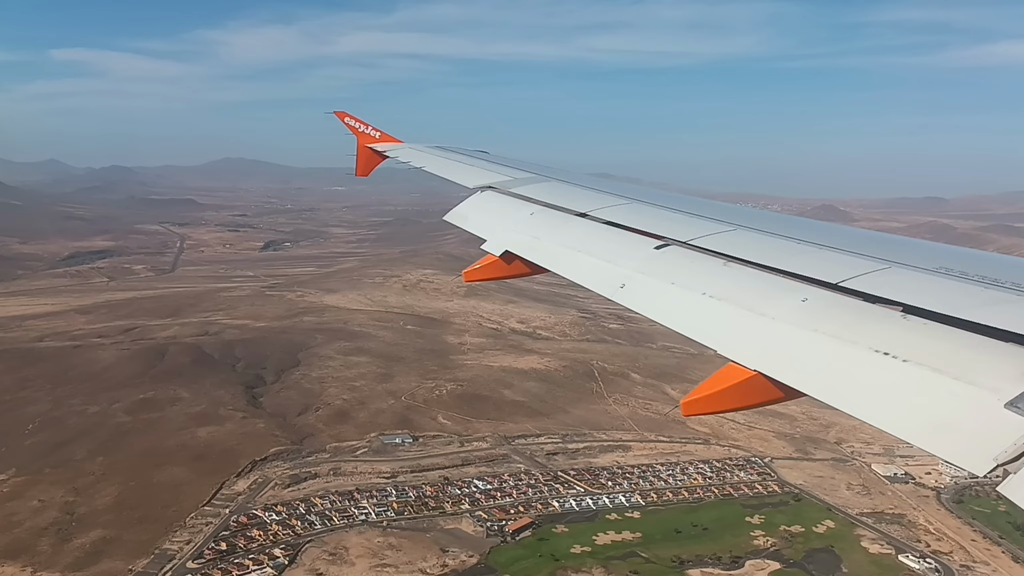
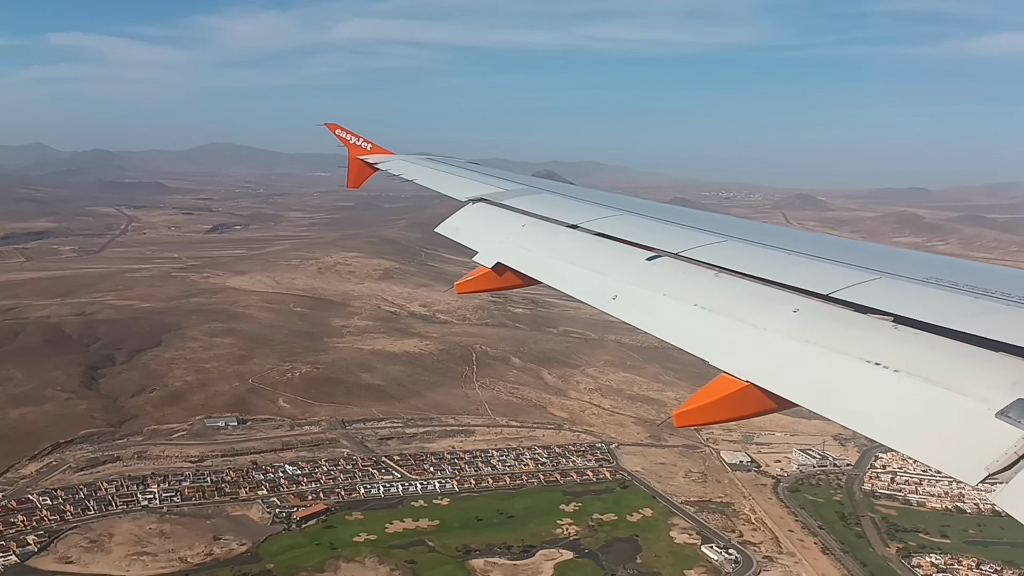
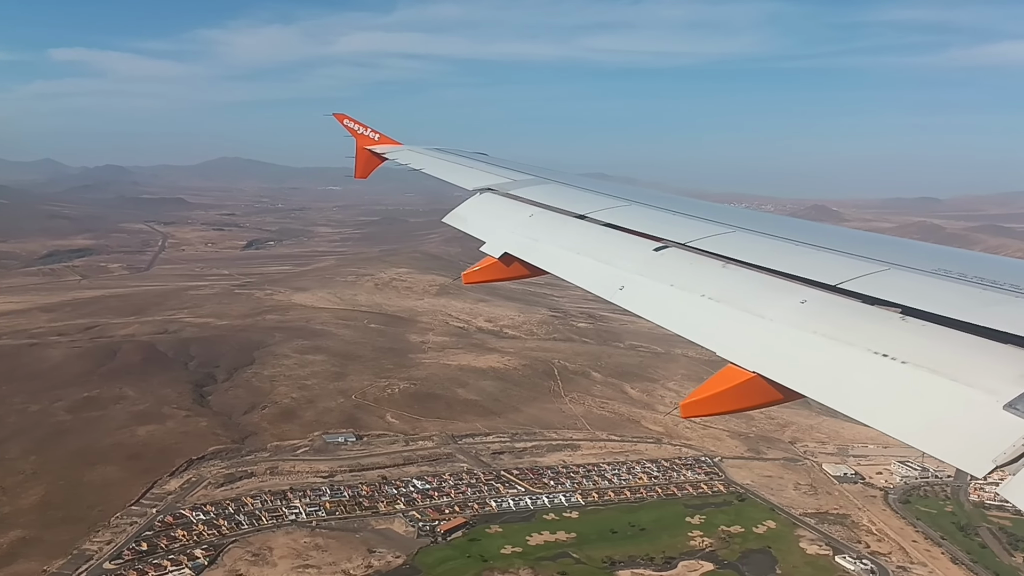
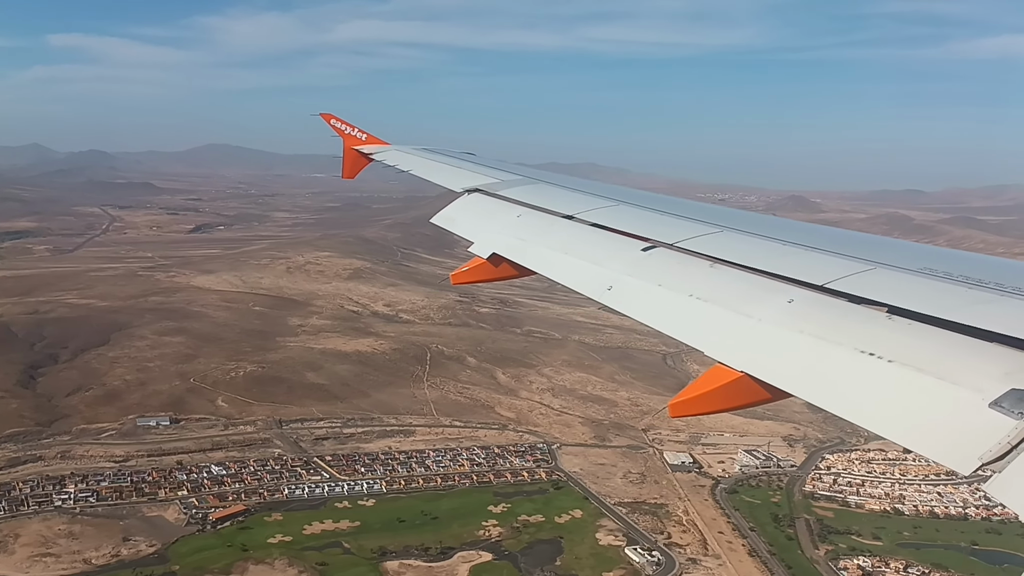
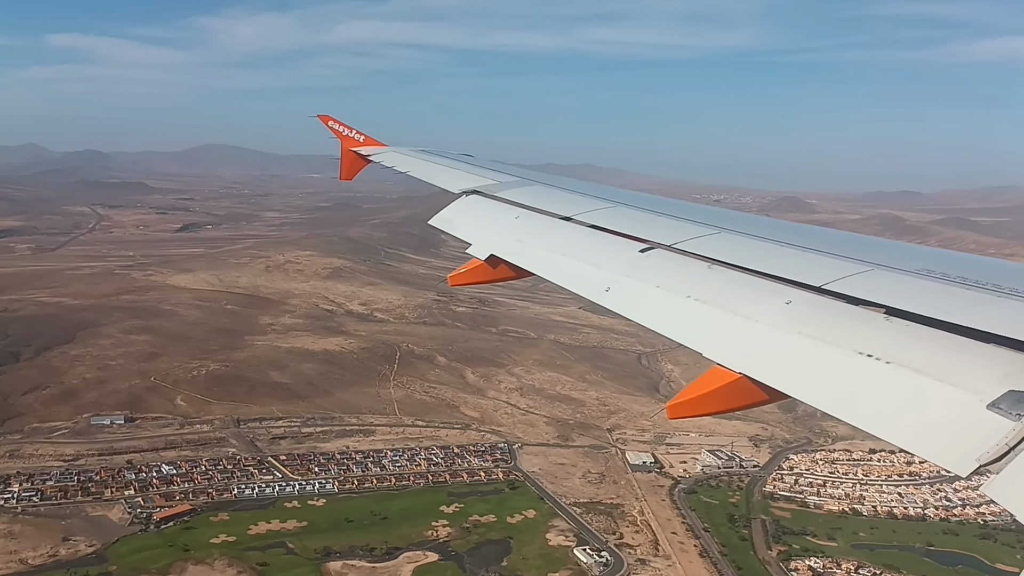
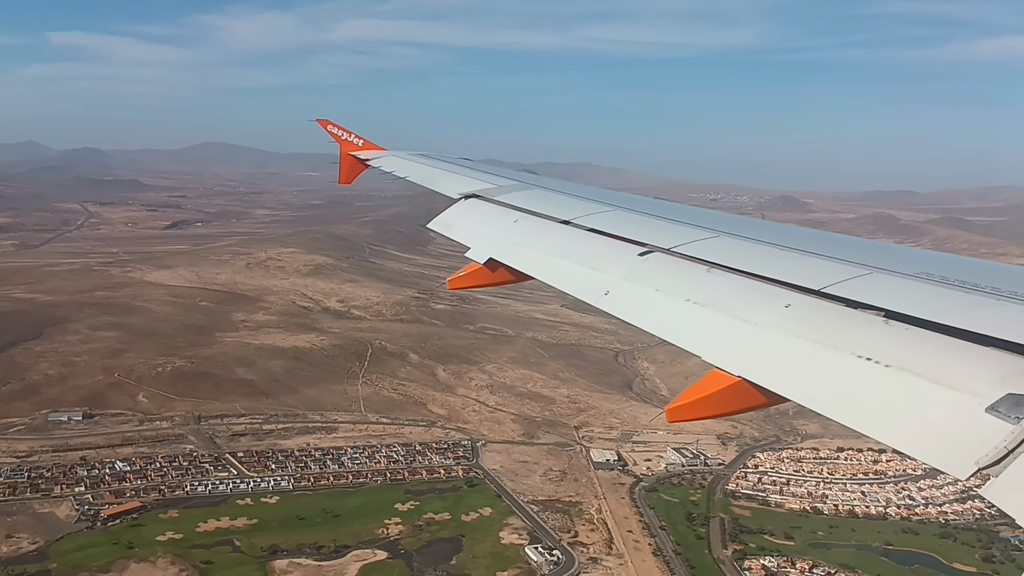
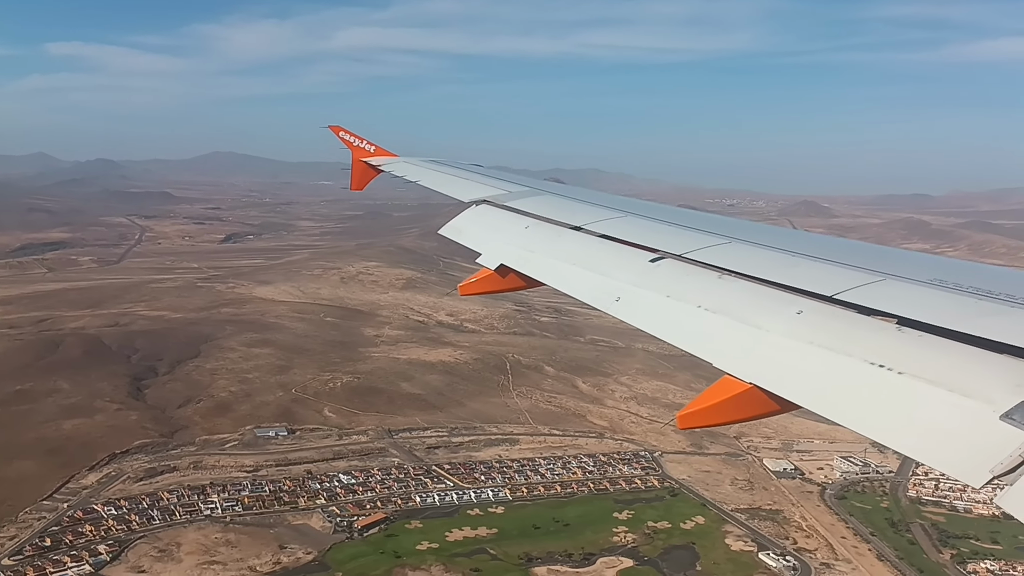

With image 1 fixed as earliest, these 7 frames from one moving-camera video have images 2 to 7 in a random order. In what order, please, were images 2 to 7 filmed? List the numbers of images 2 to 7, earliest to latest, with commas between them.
3, 7, 2, 4, 5, 6
